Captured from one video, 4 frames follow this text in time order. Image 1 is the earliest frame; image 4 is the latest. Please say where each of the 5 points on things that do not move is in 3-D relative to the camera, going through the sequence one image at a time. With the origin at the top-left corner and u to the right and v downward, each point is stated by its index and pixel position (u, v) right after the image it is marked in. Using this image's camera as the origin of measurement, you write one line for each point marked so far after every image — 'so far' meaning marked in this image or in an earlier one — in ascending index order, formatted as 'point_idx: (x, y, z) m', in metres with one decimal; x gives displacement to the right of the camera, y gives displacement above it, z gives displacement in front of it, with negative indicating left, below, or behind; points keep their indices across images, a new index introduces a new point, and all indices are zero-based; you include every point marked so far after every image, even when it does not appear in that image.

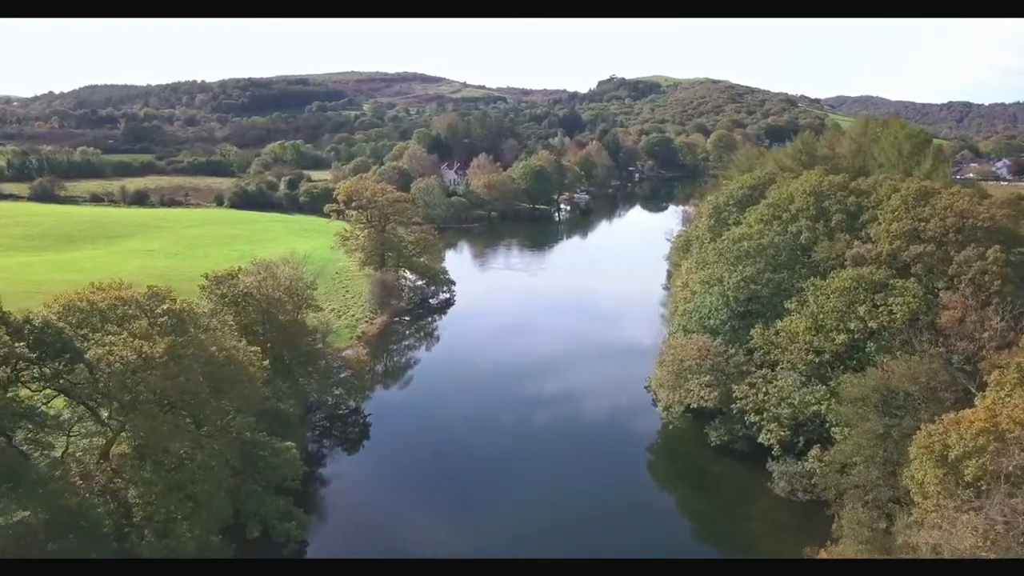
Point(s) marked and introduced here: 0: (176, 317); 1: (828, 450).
0: (-6.2, -0.5, +14.3) m
1: (+7.2, -3.7, +17.9) m
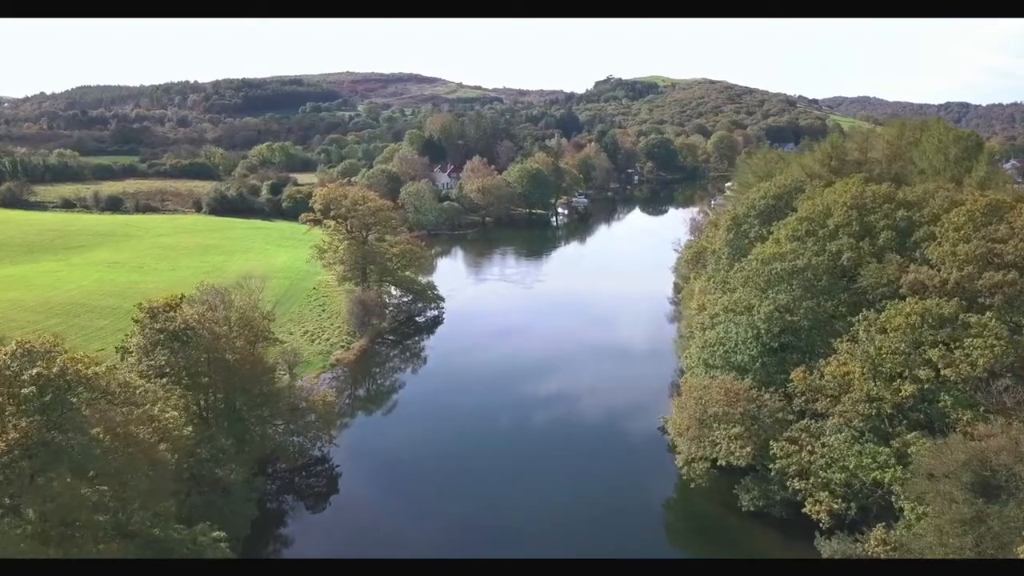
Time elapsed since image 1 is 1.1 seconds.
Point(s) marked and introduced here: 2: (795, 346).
0: (-6.4, -1.3, +10.8) m
1: (+7.0, -4.4, +14.5) m
2: (+7.0, -1.4, +19.1) m
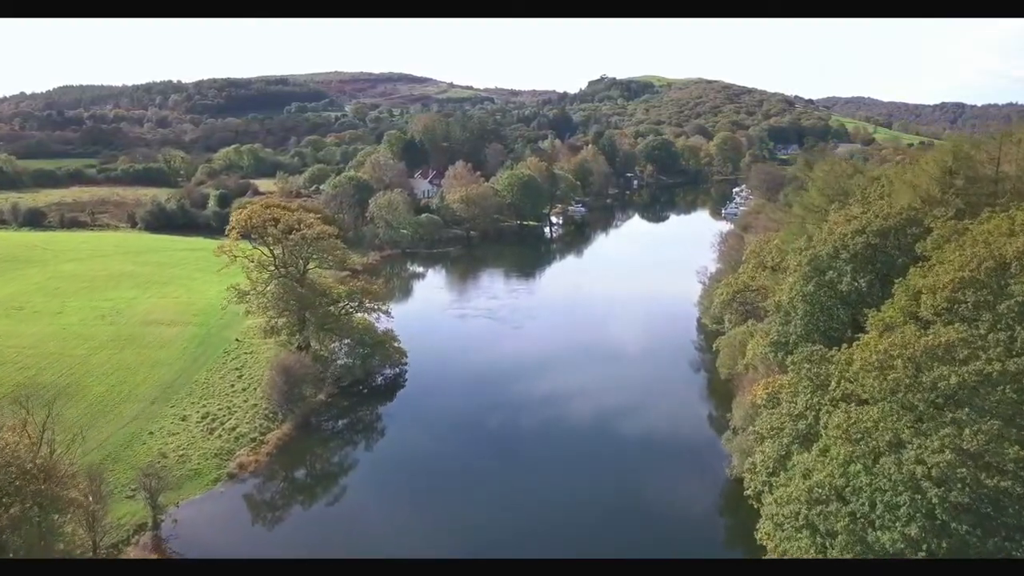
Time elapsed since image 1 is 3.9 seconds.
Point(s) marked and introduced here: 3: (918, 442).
0: (-6.7, -3.1, +2.1) m
1: (+6.7, -6.2, +5.9) m
2: (+6.6, -3.2, +10.6) m
3: (+5.9, -2.2, +11.5) m
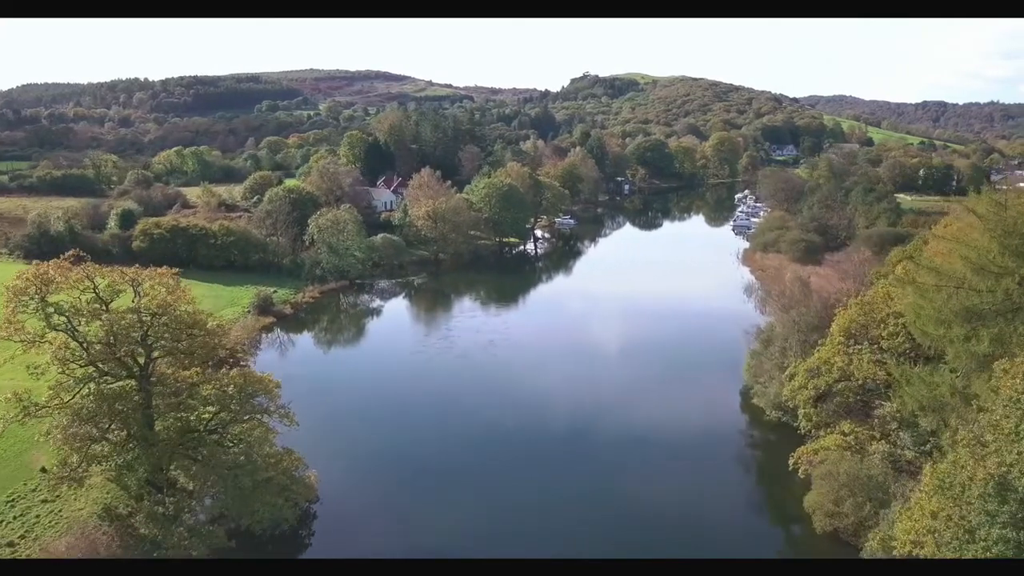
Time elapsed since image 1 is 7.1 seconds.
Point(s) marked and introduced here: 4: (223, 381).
0: (-6.7, -5.4, -8.3) m
1: (+6.6, -8.4, -4.2) m
2: (+6.3, -5.4, +0.5) m
3: (+5.6, -4.4, +1.3) m
4: (-6.4, -2.1, +17.4) m
